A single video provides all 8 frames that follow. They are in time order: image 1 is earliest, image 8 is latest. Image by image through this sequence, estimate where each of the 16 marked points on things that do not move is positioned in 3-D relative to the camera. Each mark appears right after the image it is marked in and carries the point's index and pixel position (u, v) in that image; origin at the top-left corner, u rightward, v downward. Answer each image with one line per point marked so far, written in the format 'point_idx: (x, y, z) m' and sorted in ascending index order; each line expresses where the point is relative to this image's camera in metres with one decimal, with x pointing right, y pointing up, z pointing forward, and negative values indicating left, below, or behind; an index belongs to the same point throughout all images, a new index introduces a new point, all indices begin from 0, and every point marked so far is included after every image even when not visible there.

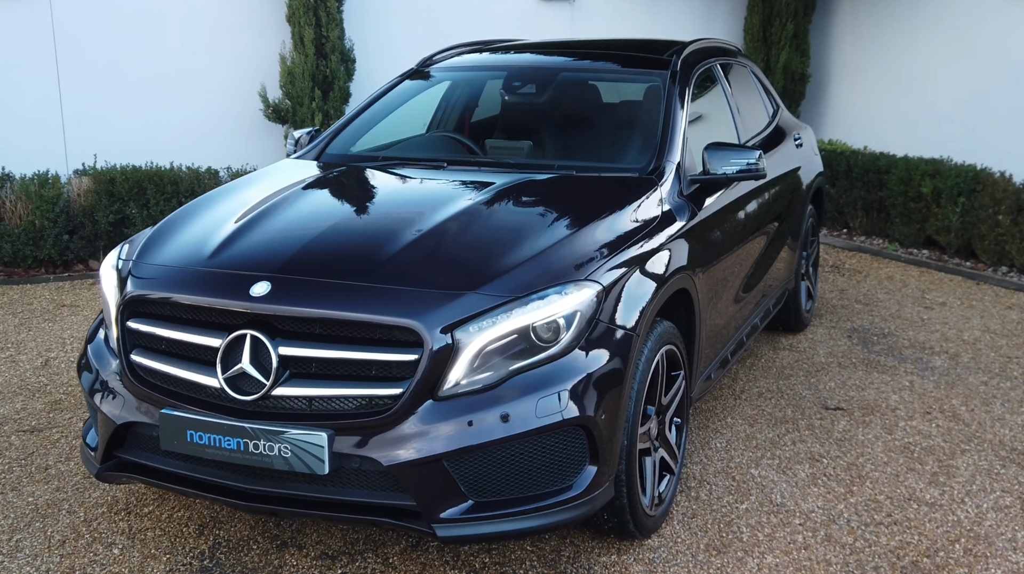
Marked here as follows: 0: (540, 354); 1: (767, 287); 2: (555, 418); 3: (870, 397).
0: (+0.1, -0.2, +2.5) m
1: (+1.3, 0.0, +4.8) m
2: (+0.1, -0.3, +2.5) m
3: (+1.8, -0.5, +4.6) m
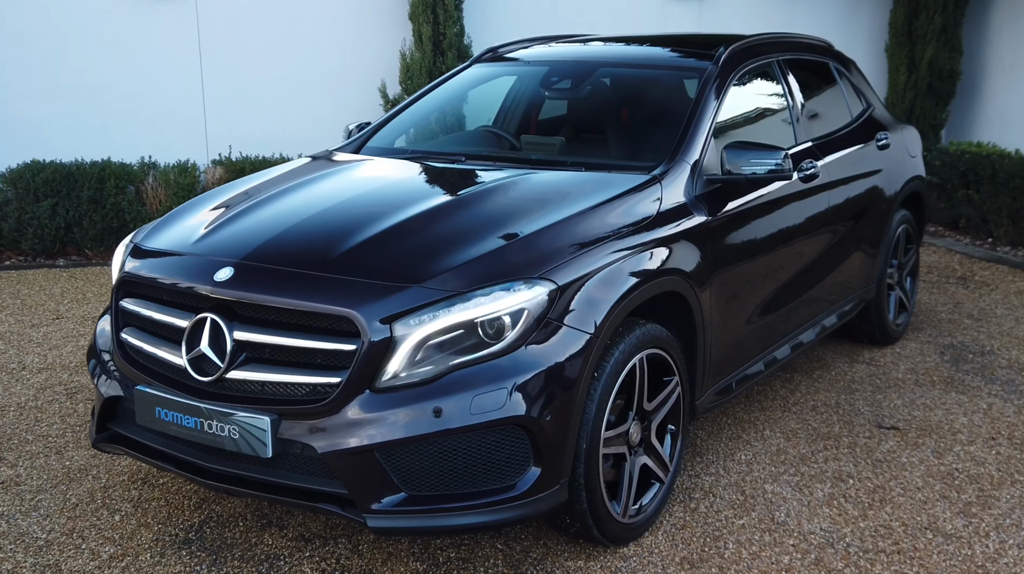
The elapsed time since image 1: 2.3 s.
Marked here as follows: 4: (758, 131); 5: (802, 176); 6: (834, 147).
0: (-0.1, -0.2, +2.5) m
1: (+1.5, 0.0, +4.5) m
2: (0.0, -0.3, +2.5) m
3: (+1.9, -0.6, +4.2) m
4: (+1.0, +0.7, +4.0) m
5: (+1.2, +0.5, +4.1) m
6: (+1.6, +0.7, +4.5) m
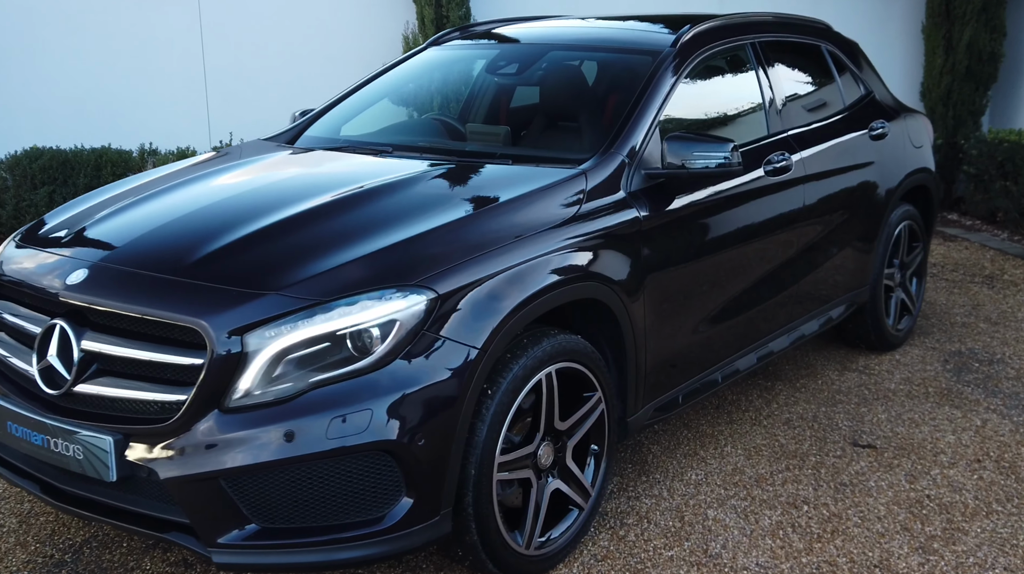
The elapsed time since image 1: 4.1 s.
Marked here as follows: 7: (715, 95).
0: (-0.4, -0.2, +2.2) m
1: (+1.3, -0.1, +4.2) m
2: (-0.4, -0.4, +2.2) m
3: (+1.7, -0.6, +3.9) m
4: (+0.8, +0.7, +3.7) m
5: (+1.0, +0.5, +3.7) m
6: (+1.4, +0.7, +4.2) m
7: (+0.8, +0.8, +3.7) m
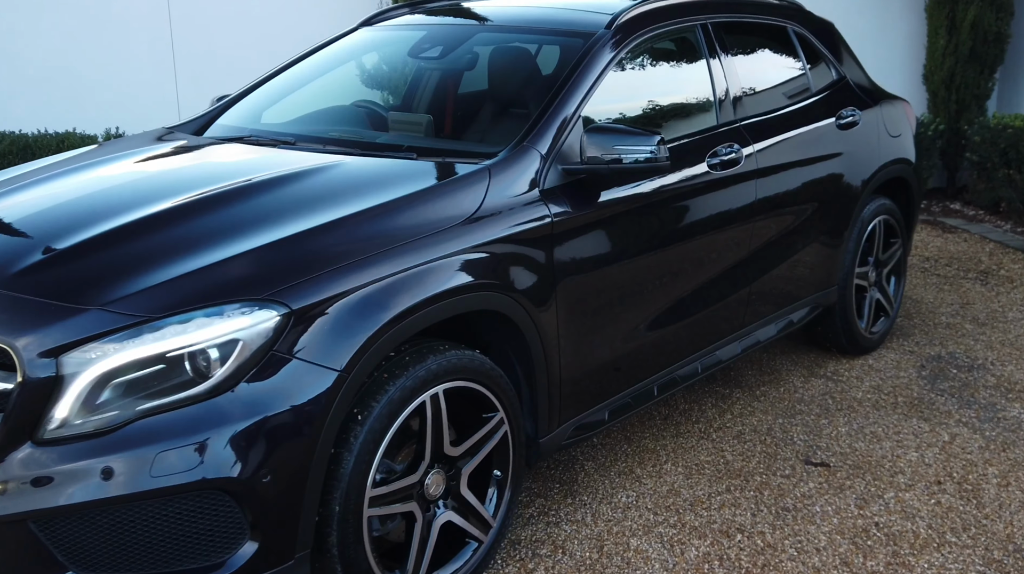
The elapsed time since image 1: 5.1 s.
0: (-0.7, -0.2, +2.0) m
1: (+1.0, -0.1, +3.9) m
2: (-0.7, -0.4, +1.9) m
3: (+1.4, -0.6, +3.6) m
4: (+0.5, +0.6, +3.4) m
5: (+0.7, +0.5, +3.4) m
6: (+1.1, +0.7, +3.9) m
7: (+0.5, +0.8, +3.4) m
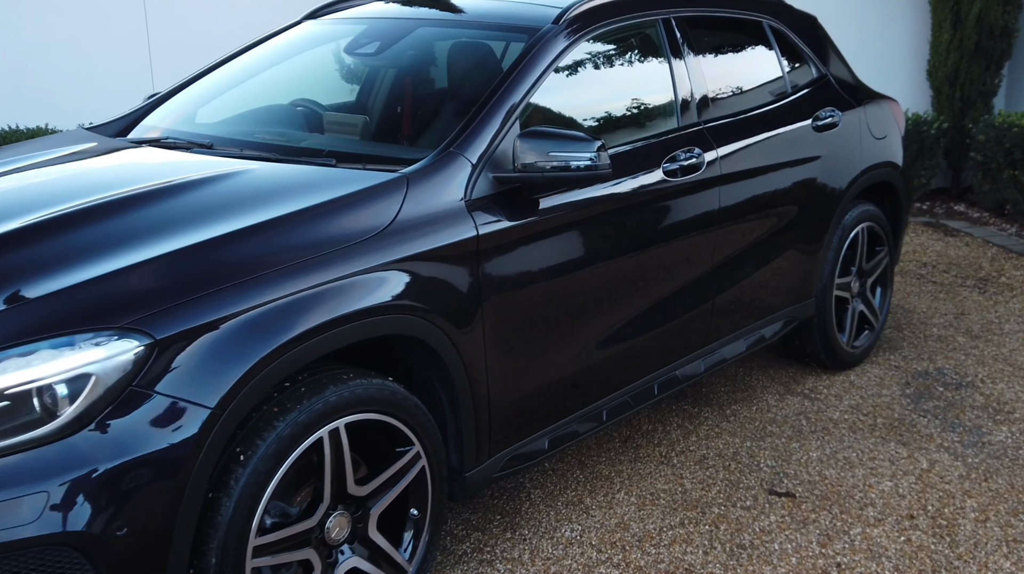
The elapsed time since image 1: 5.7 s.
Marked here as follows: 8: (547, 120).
0: (-0.9, -0.3, +1.7) m
1: (+0.8, -0.1, +3.6) m
2: (-0.9, -0.4, +1.7) m
3: (+1.2, -0.7, +3.3) m
4: (+0.3, +0.6, +3.1) m
5: (+0.5, +0.4, +3.2) m
6: (+0.9, +0.6, +3.6) m
7: (+0.3, +0.7, +3.2) m
8: (+0.1, +0.5, +2.9) m
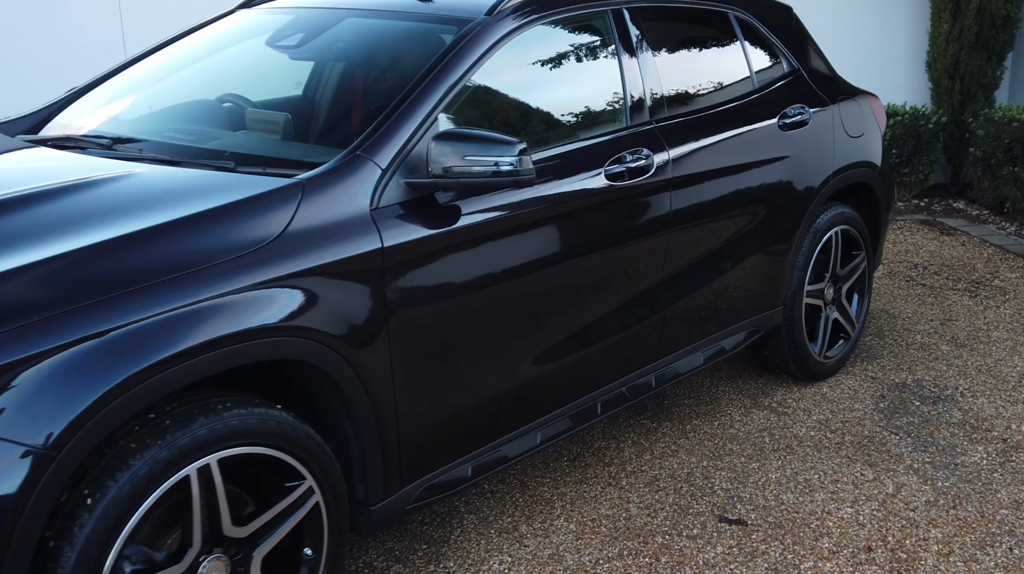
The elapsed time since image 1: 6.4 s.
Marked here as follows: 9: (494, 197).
0: (-1.2, -0.3, +1.5) m
1: (+0.6, -0.1, +3.4) m
2: (-1.1, -0.5, +1.5) m
3: (+1.0, -0.7, +3.1) m
4: (+0.1, +0.6, +2.9) m
5: (+0.3, +0.4, +2.9) m
6: (+0.7, +0.6, +3.4) m
7: (+0.1, +0.7, +2.9) m
8: (-0.1, +0.5, +2.7) m
9: (0.0, +0.2, +2.6) m
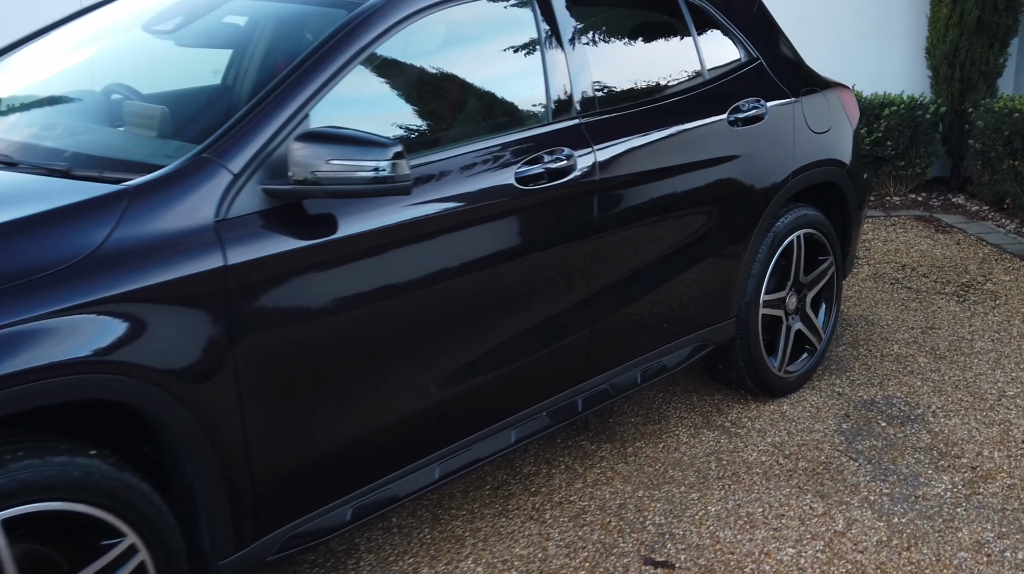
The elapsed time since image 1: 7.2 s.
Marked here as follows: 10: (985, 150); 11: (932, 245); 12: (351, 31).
0: (-1.5, -0.4, +1.3) m
1: (+0.4, -0.2, +3.1) m
2: (-1.4, -0.6, +1.2) m
3: (+0.7, -0.8, +2.8) m
4: (-0.1, +0.5, +2.6) m
5: (0.0, +0.3, +2.6) m
6: (+0.4, +0.5, +3.0) m
7: (-0.2, +0.6, +2.6) m
8: (-0.4, +0.4, +2.4) m
9: (-0.3, +0.2, +2.3) m
10: (+3.8, +1.1, +7.6) m
11: (+3.2, +0.3, +7.0) m
12: (-0.4, +0.7, +2.4) m
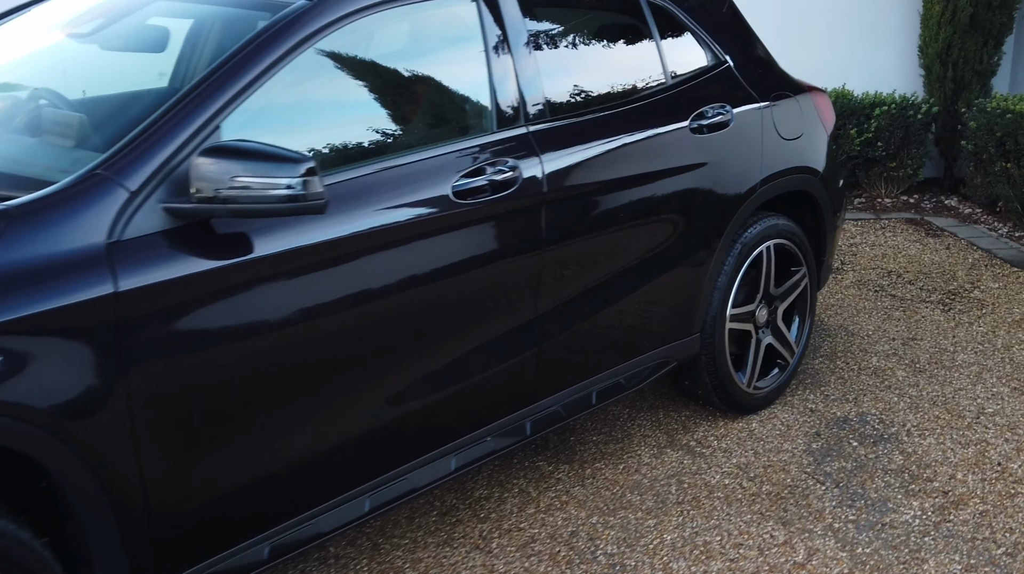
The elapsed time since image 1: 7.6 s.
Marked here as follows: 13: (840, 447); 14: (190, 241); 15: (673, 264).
0: (-1.6, -0.4, +1.1) m
1: (+0.2, -0.2, +3.0) m
2: (-1.6, -0.6, +1.1) m
3: (+0.6, -0.8, +2.7) m
4: (-0.3, +0.5, +2.5) m
5: (-0.1, +0.3, +2.5) m
6: (+0.2, +0.5, +2.9) m
7: (-0.3, +0.6, +2.5) m
8: (-0.6, +0.4, +2.2) m
9: (-0.5, +0.1, +2.1) m
10: (+3.7, +1.1, +7.4) m
11: (+3.0, +0.3, +6.8) m
12: (-0.6, +0.6, +2.2) m
13: (+1.2, -0.6, +3.5) m
14: (-0.7, +0.1, +2.0) m
15: (+0.6, +0.1, +3.2) m
